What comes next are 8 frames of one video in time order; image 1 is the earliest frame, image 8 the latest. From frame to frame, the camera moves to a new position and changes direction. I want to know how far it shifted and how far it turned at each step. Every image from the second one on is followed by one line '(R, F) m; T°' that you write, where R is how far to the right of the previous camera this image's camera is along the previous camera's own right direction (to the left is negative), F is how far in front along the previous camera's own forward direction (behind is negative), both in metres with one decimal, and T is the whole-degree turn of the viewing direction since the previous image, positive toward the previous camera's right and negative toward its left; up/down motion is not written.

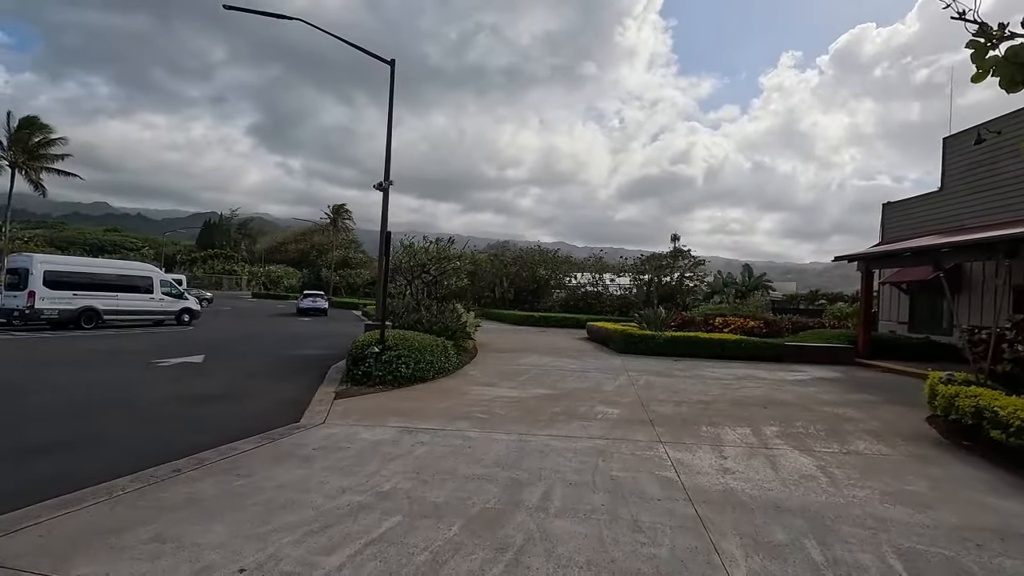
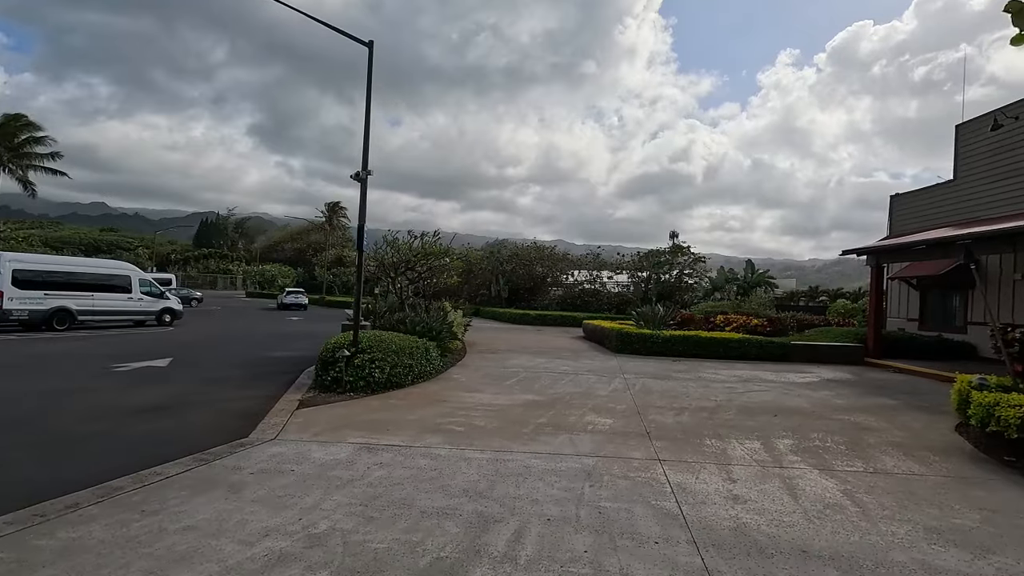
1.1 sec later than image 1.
(+0.2, +0.8) m; 0°
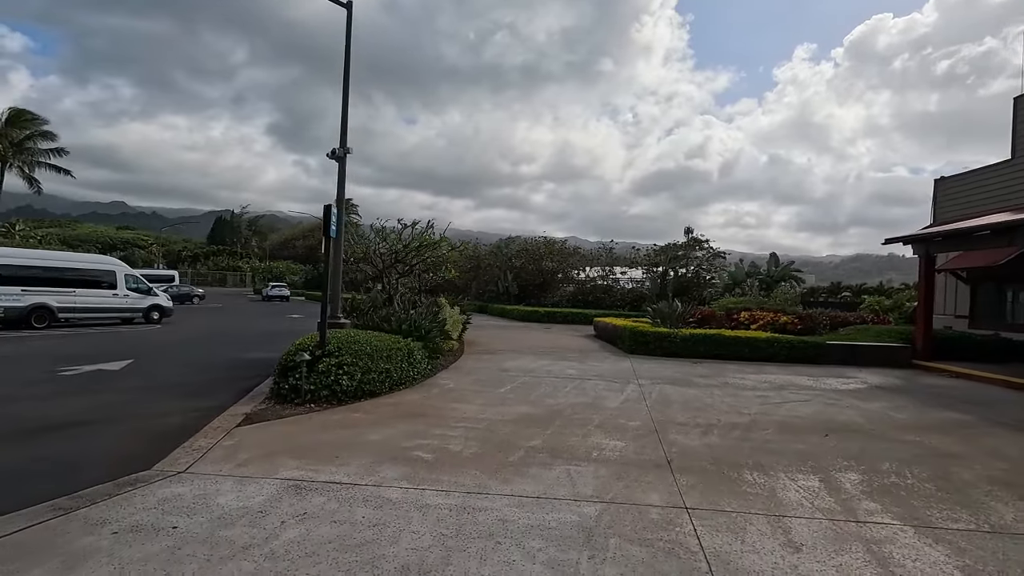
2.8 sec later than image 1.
(+0.3, +1.4) m; -1°
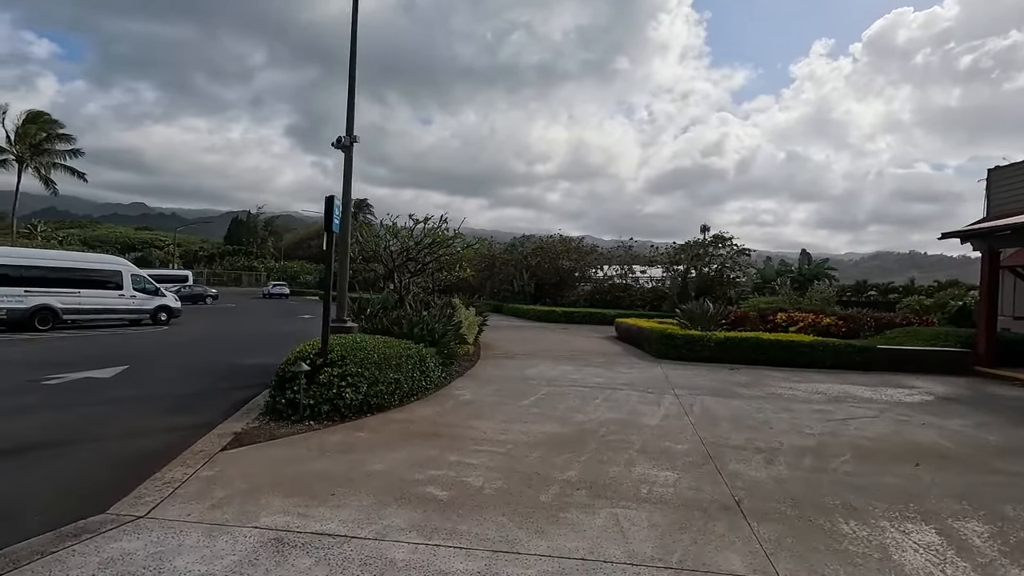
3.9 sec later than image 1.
(-0.1, +0.9) m; -1°
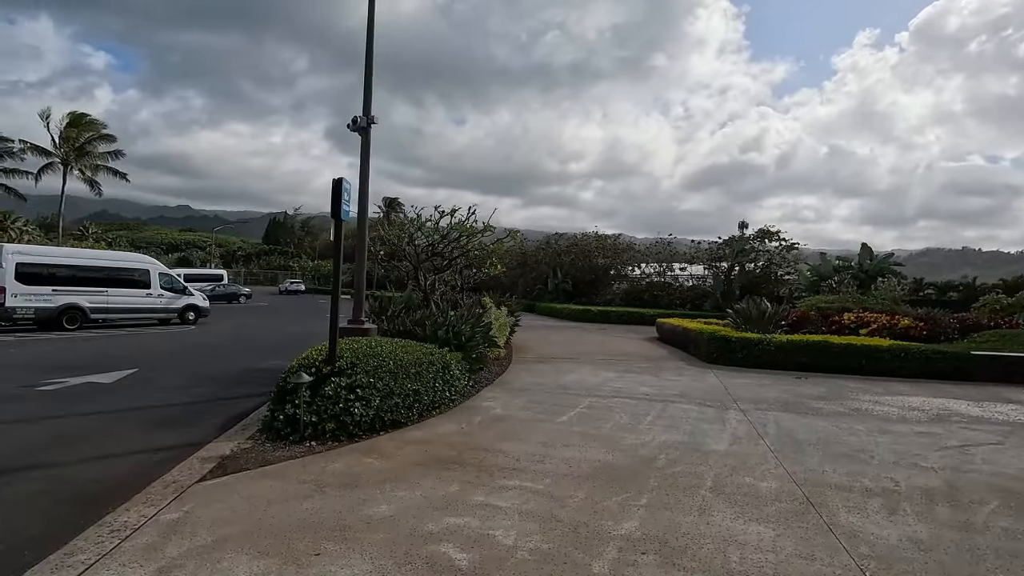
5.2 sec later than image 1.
(-0.1, +1.1) m; -3°
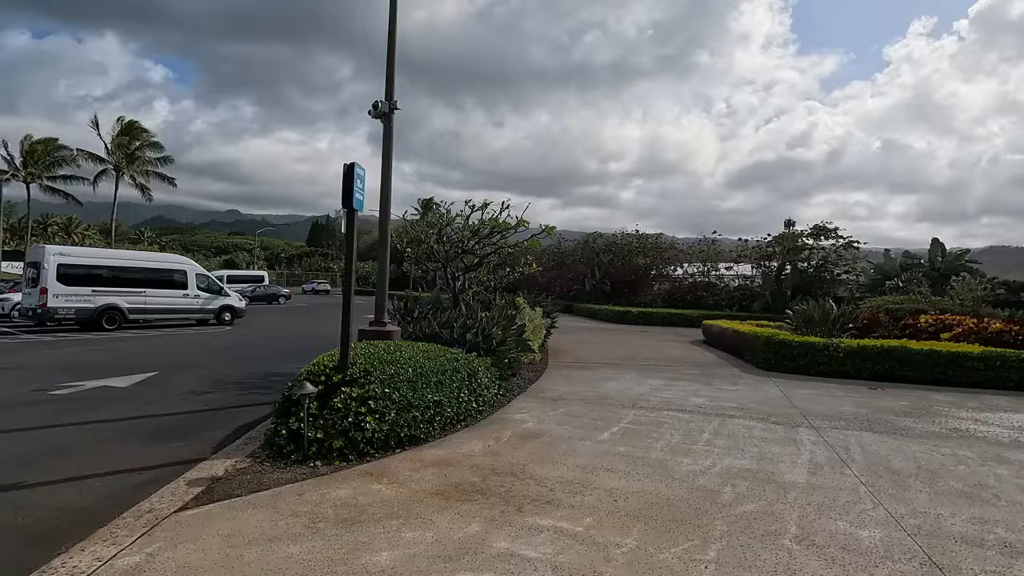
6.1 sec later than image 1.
(0.0, +0.8) m; -4°
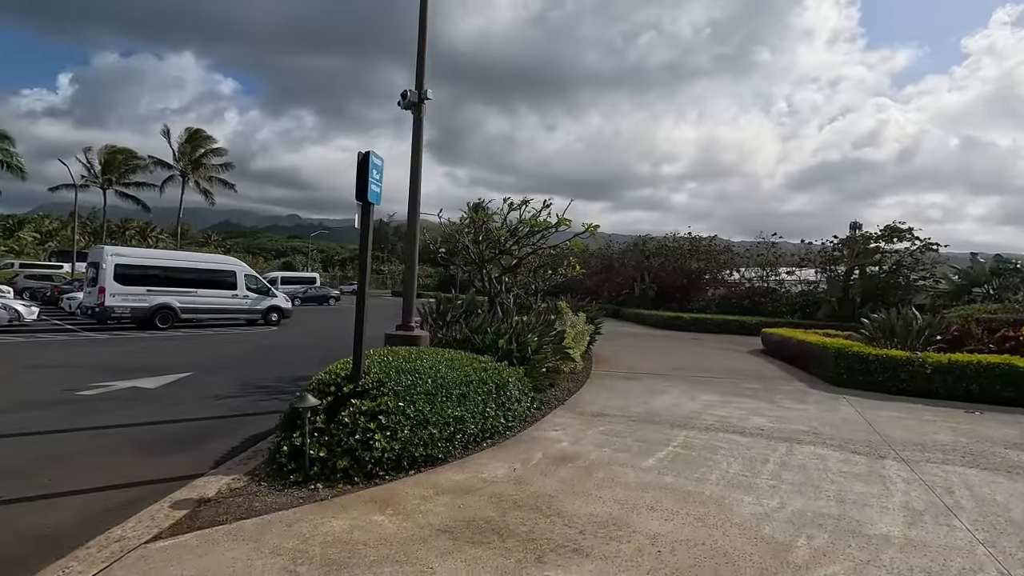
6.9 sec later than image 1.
(+0.2, +0.6) m; -5°
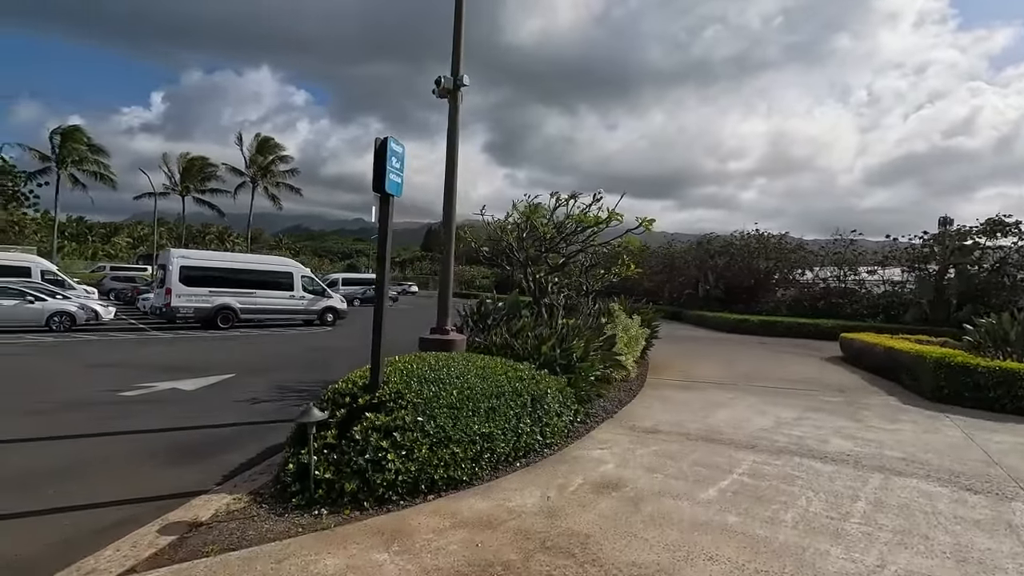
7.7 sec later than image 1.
(+0.2, +0.6) m; -6°
